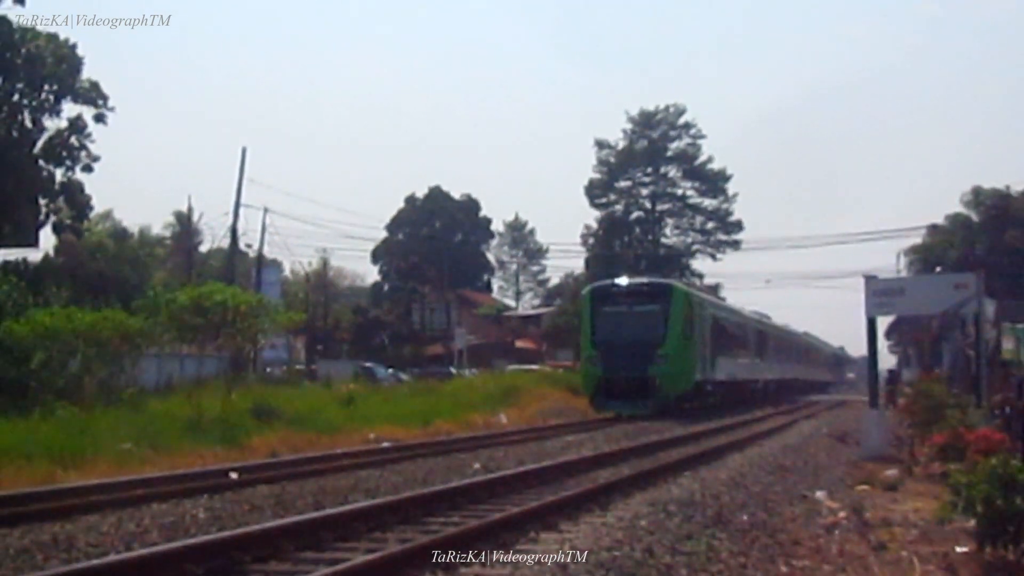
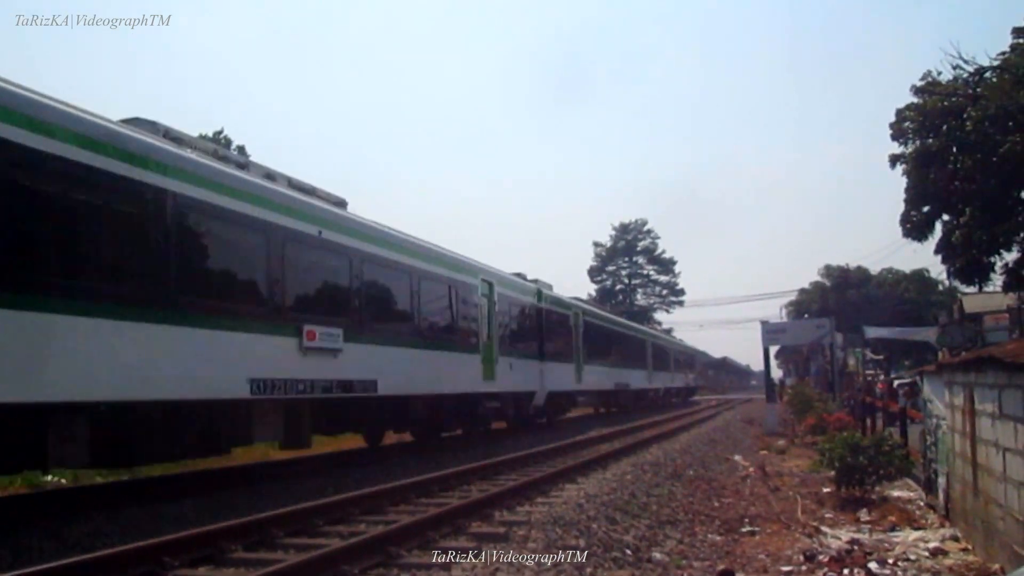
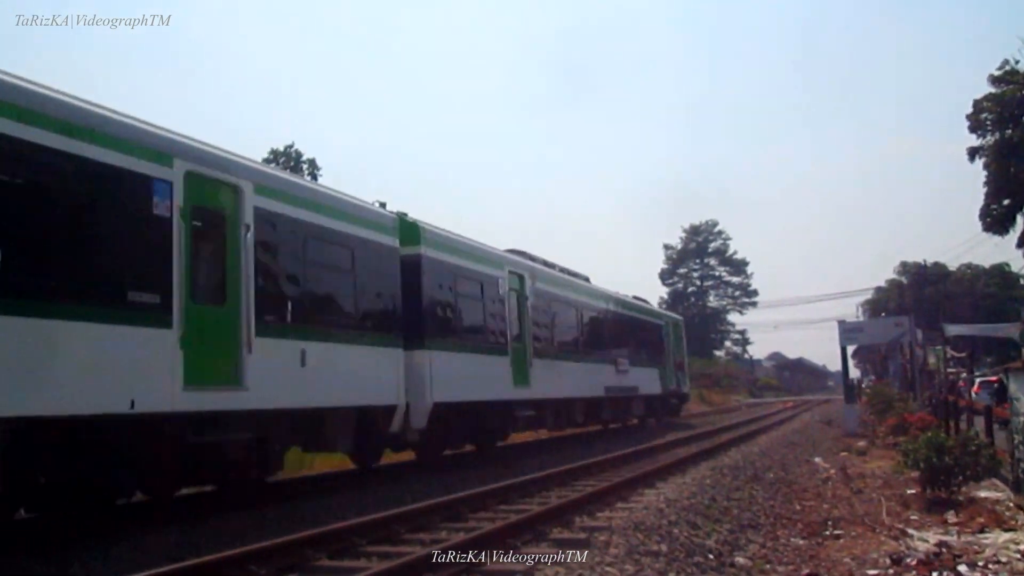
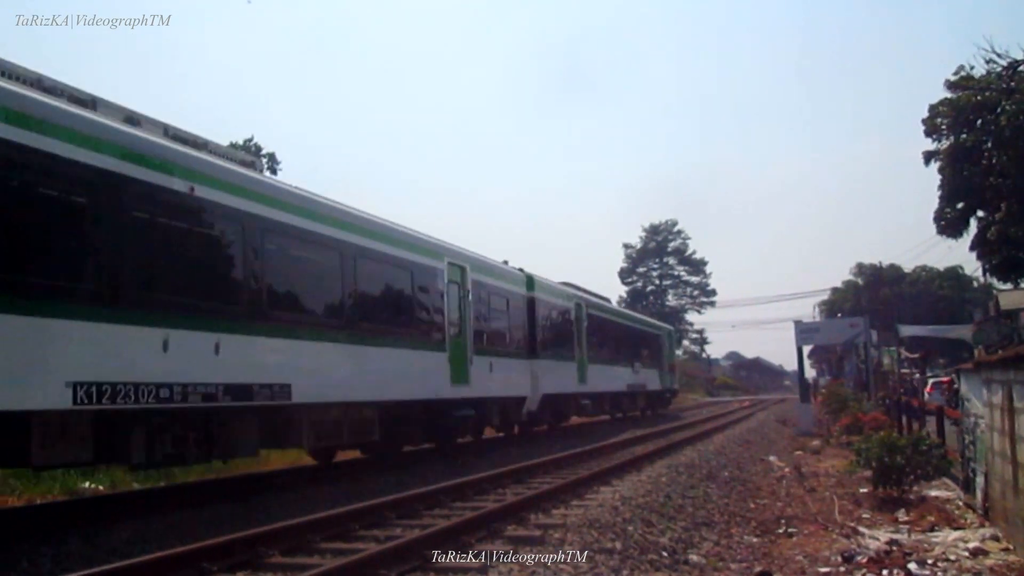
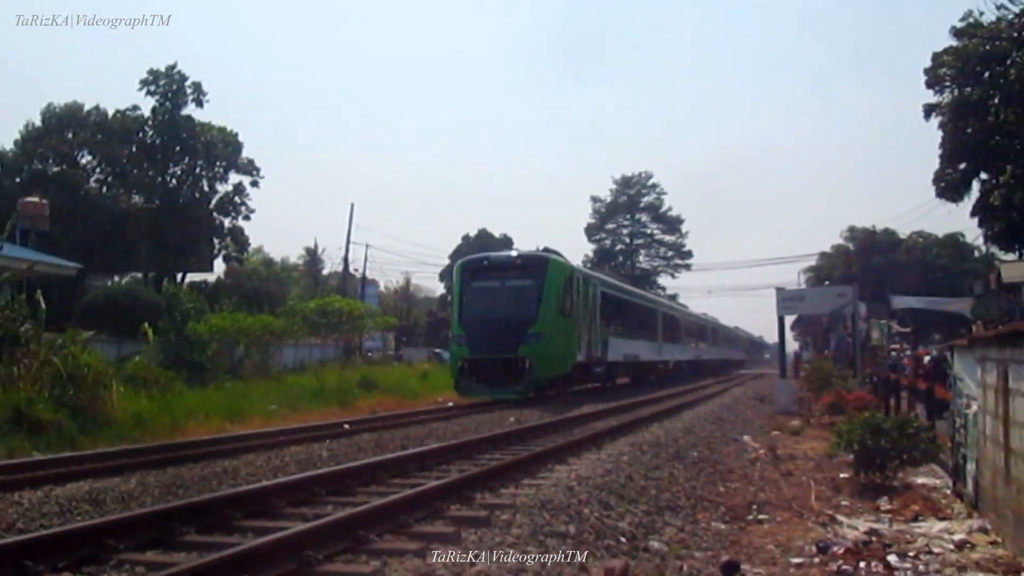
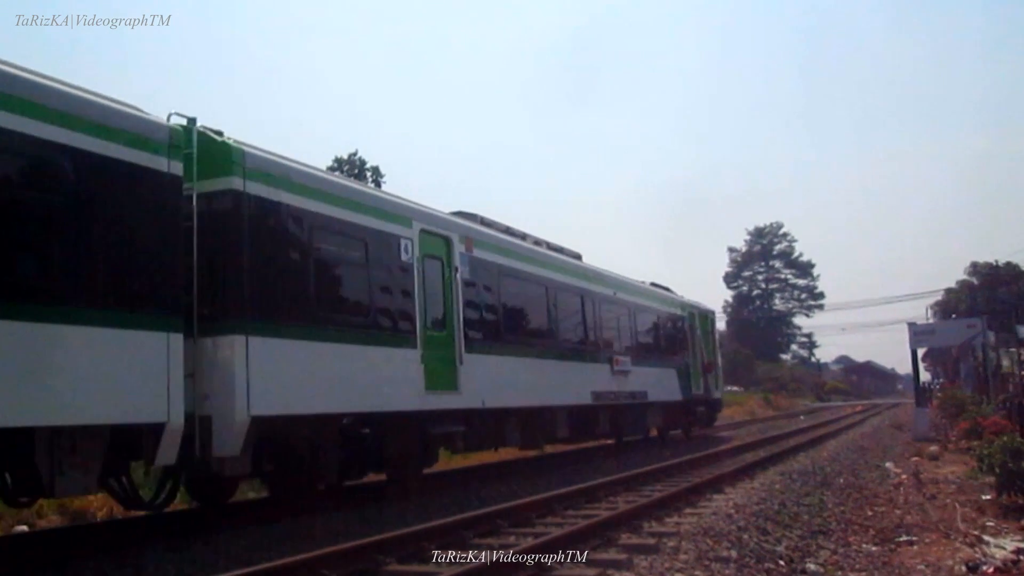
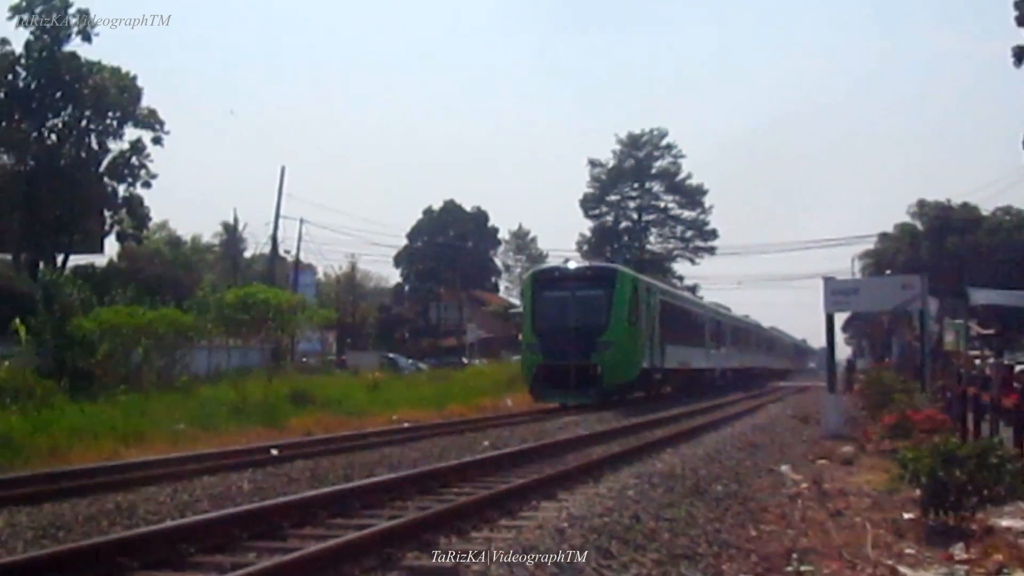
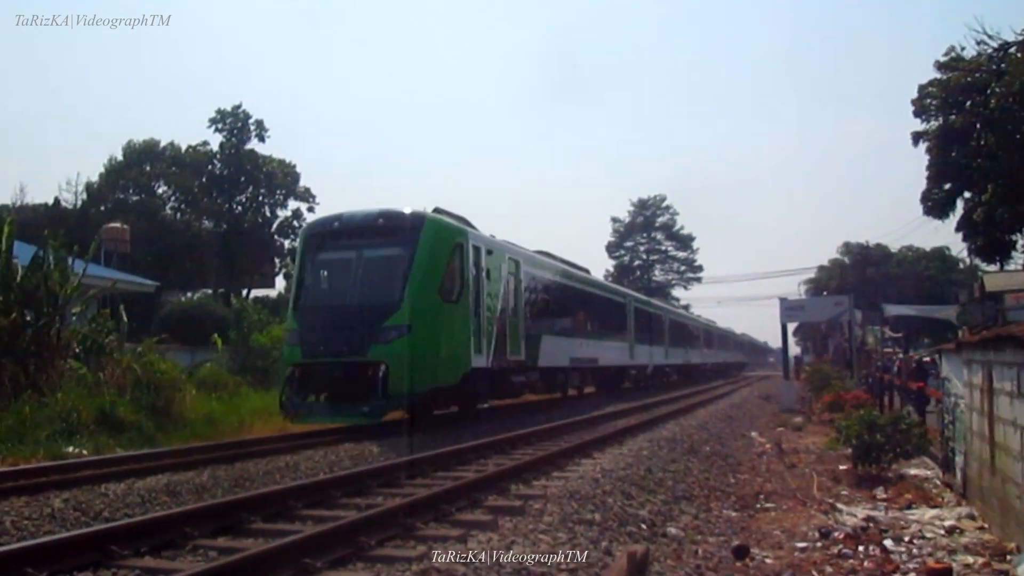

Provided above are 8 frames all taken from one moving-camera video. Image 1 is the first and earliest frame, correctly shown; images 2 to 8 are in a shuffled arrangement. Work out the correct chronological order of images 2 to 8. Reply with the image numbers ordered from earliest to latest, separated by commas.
7, 5, 8, 2, 4, 3, 6
